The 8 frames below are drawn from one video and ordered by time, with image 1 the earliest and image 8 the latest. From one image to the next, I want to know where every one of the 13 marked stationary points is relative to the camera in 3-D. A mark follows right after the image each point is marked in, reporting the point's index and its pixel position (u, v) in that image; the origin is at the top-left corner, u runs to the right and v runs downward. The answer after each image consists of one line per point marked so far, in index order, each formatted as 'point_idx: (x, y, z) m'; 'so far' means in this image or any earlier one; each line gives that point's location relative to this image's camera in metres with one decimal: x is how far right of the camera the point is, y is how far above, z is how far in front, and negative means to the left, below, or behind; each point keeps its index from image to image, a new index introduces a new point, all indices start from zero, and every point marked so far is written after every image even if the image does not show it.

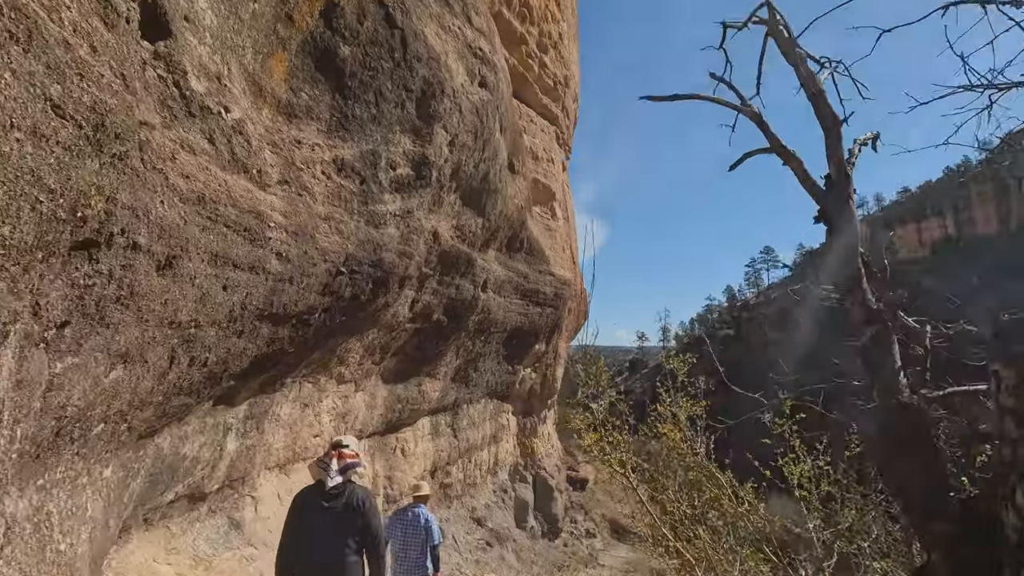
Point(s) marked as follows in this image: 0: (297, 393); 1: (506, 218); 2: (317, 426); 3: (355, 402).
0: (-2.4, -1.2, +5.8) m
1: (-0.1, +1.2, +9.0) m
2: (-2.3, -1.6, +6.2) m
3: (-2.1, -1.5, +7.1) m
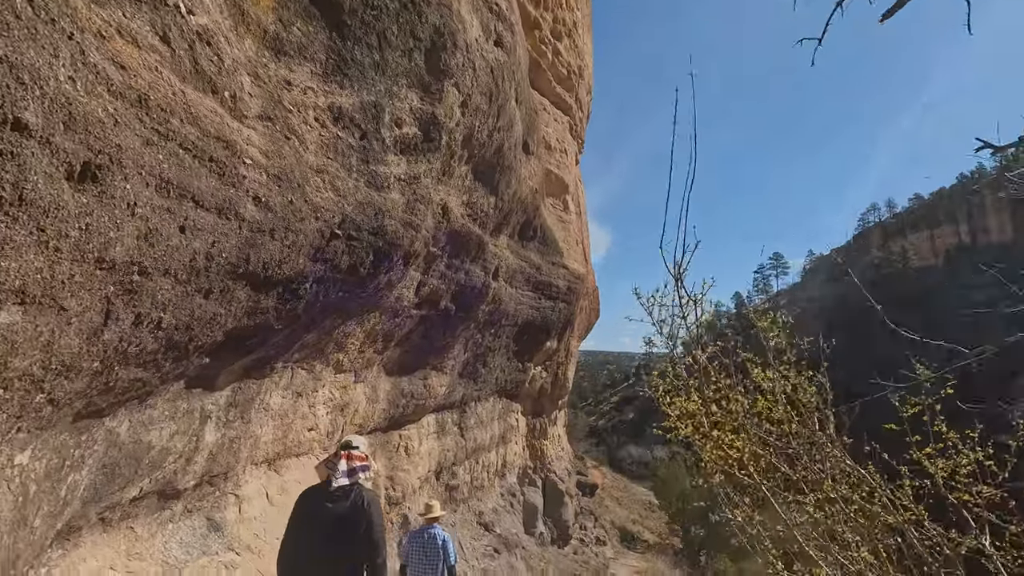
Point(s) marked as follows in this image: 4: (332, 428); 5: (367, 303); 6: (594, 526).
0: (-2.2, -0.9, +5.2) m
1: (+0.1, +1.4, +8.4) m
2: (-2.1, -1.4, +5.6) m
3: (-1.9, -1.3, +6.5) m
4: (-2.1, -1.6, +6.1) m
5: (-1.5, -0.2, +5.4) m
6: (+2.6, -7.5, +16.6) m
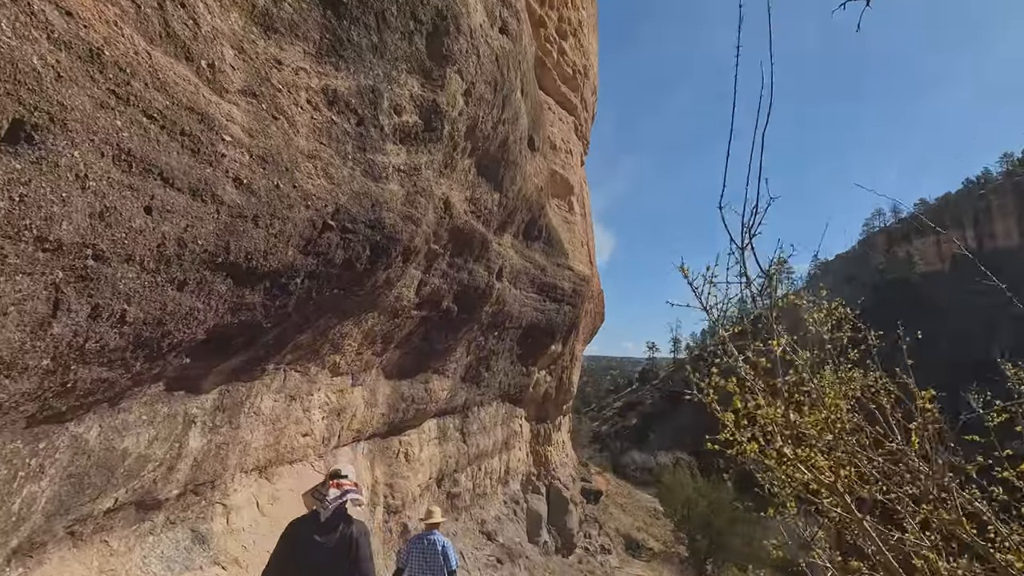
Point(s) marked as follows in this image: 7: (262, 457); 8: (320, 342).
0: (-2.2, -0.9, +5.0) m
1: (+0.2, +1.4, +8.1) m
2: (-2.1, -1.4, +5.4) m
3: (-1.9, -1.3, +6.2) m
4: (-2.0, -1.6, +5.8) m
5: (-1.4, -0.1, +5.1) m
6: (+2.6, -7.6, +16.3) m
7: (-2.3, -1.6, +4.9) m
8: (-1.8, -0.5, +5.1) m
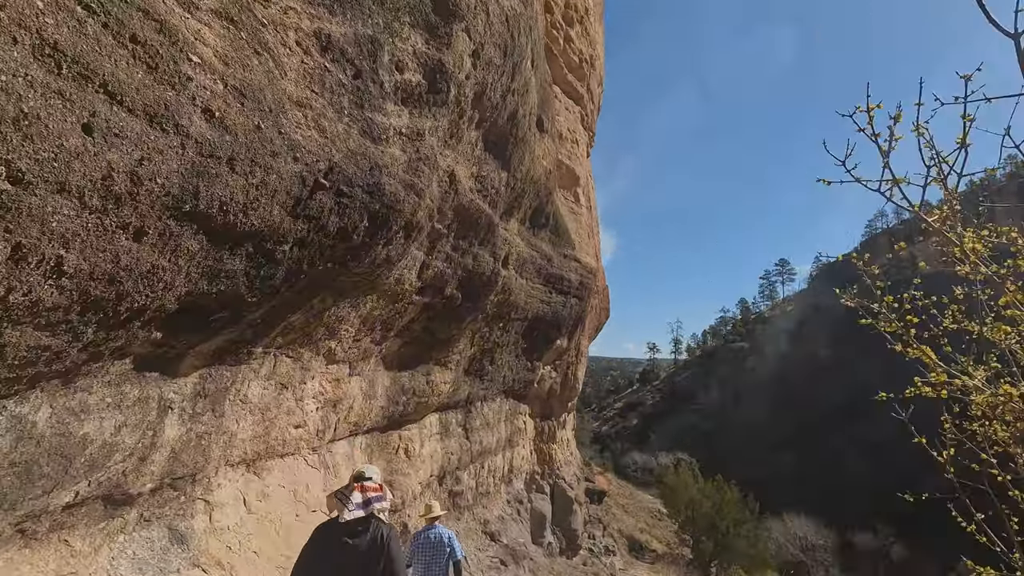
0: (-2.1, -0.7, +4.6) m
1: (+0.3, +1.5, +7.7) m
2: (-2.0, -1.2, +5.0) m
3: (-1.8, -1.1, +5.8) m
4: (-1.9, -1.4, +5.4) m
5: (-1.3, 0.0, +4.7) m
6: (+2.7, -7.4, +15.8) m
7: (-2.2, -1.4, +4.5) m
8: (-1.7, -0.3, +4.6) m
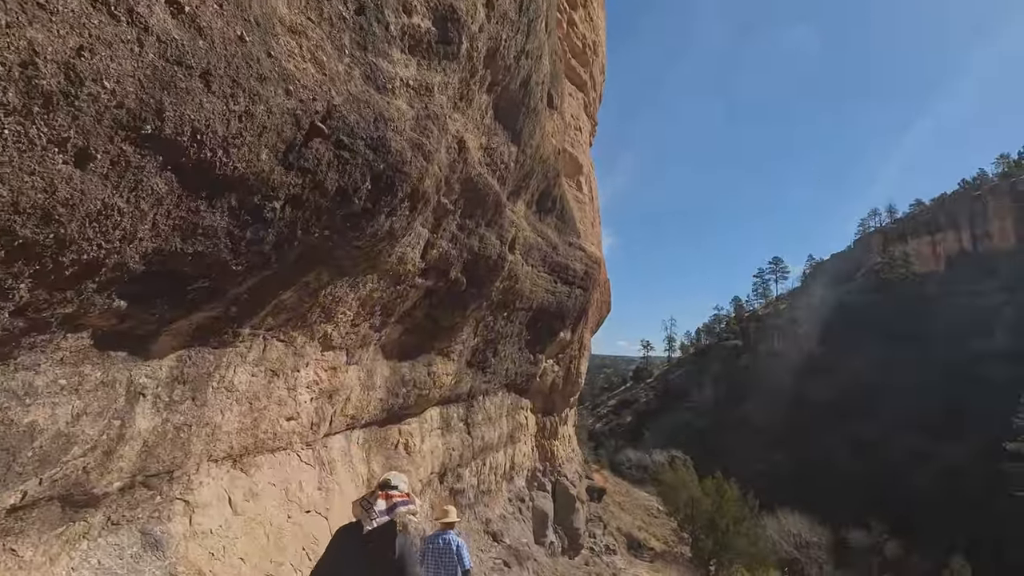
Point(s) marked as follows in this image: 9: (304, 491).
0: (-1.9, -0.5, +4.1) m
1: (+0.4, +1.7, +7.3) m
2: (-1.9, -1.0, +4.5) m
3: (-1.7, -0.9, +5.3) m
4: (-1.8, -1.2, +4.9) m
5: (-1.2, +0.2, +4.3) m
6: (+2.7, -7.2, +15.5) m
7: (-2.1, -1.2, +4.0) m
8: (-1.6, -0.1, +4.2) m
9: (-1.8, -1.8, +4.7) m
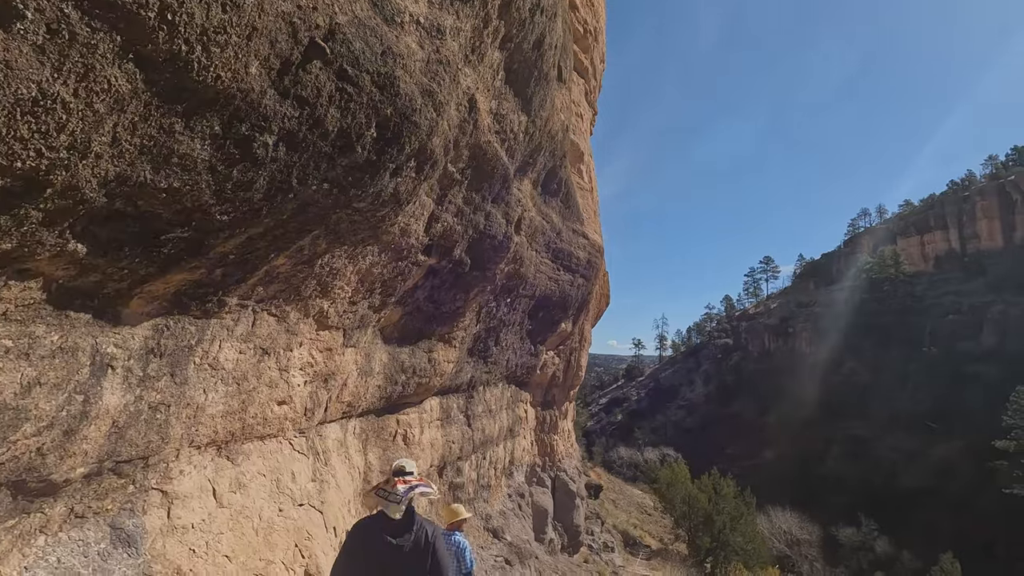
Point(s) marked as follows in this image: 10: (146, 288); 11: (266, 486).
0: (-1.8, -0.3, +3.7) m
1: (+0.5, +2.0, +6.9) m
2: (-1.8, -0.8, +4.1) m
3: (-1.6, -0.7, +4.9) m
4: (-1.7, -1.0, +4.5) m
5: (-1.1, +0.5, +3.9) m
6: (+2.6, -7.0, +15.1) m
7: (-2.0, -1.0, +3.6) m
8: (-1.5, +0.1, +3.8) m
9: (-1.7, -1.6, +4.3) m
10: (-1.8, 0.0, +2.6) m
11: (-1.8, -1.5, +4.0) m
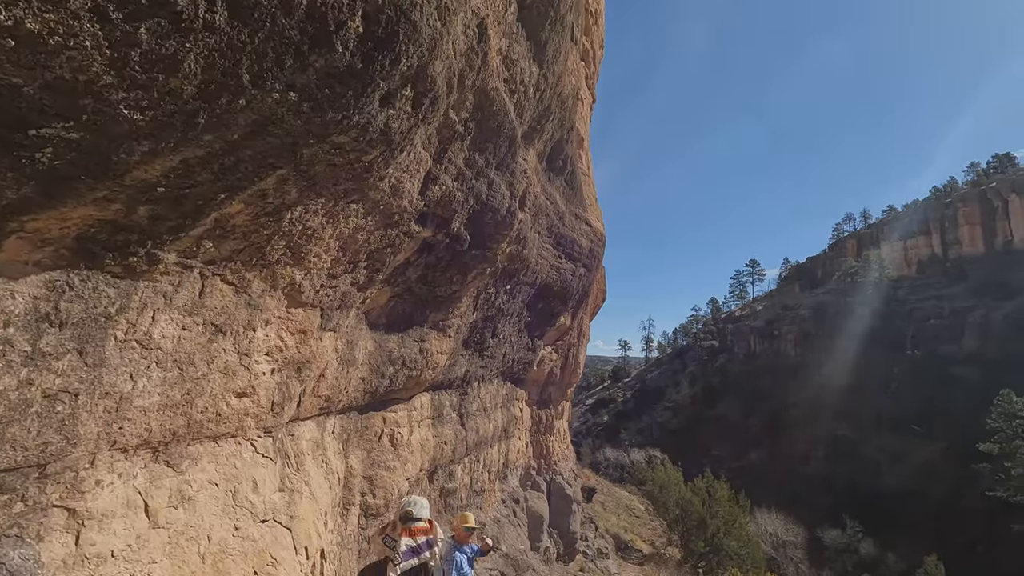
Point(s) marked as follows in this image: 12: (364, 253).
0: (-1.7, -0.1, +2.9) m
1: (+0.6, +2.2, +6.1) m
2: (-1.7, -0.6, +3.3) m
3: (-1.5, -0.5, +4.1) m
4: (-1.6, -0.8, +3.7) m
5: (-1.0, +0.7, +3.1) m
6: (+2.3, -6.8, +14.4) m
7: (-1.9, -0.7, +2.8) m
8: (-1.4, +0.3, +3.0) m
9: (-1.7, -1.3, +3.5) m
10: (-1.7, +0.2, +1.8) m
11: (-1.8, -1.3, +3.2) m
12: (-1.1, +0.3, +4.1) m
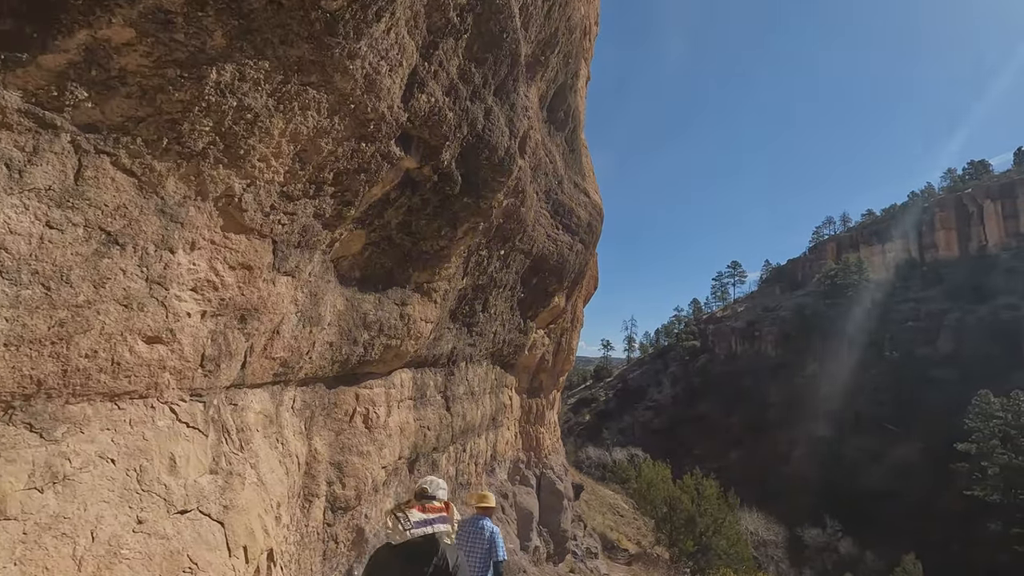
0: (-1.6, +0.4, +2.0) m
1: (+0.6, +2.6, +5.3) m
2: (-1.6, -0.1, +2.4) m
3: (-1.5, 0.0, +3.2) m
4: (-1.6, -0.3, +2.8) m
5: (-0.9, +1.1, +2.2) m
6: (+1.9, -6.4, +13.7) m
7: (-1.8, -0.3, +1.9) m
8: (-1.3, +0.7, +2.1) m
9: (-1.6, -0.9, +2.6) m
10: (-1.5, +0.7, +0.9) m
11: (-1.7, -0.8, +2.3) m
12: (-1.1, +0.7, +3.2) m
